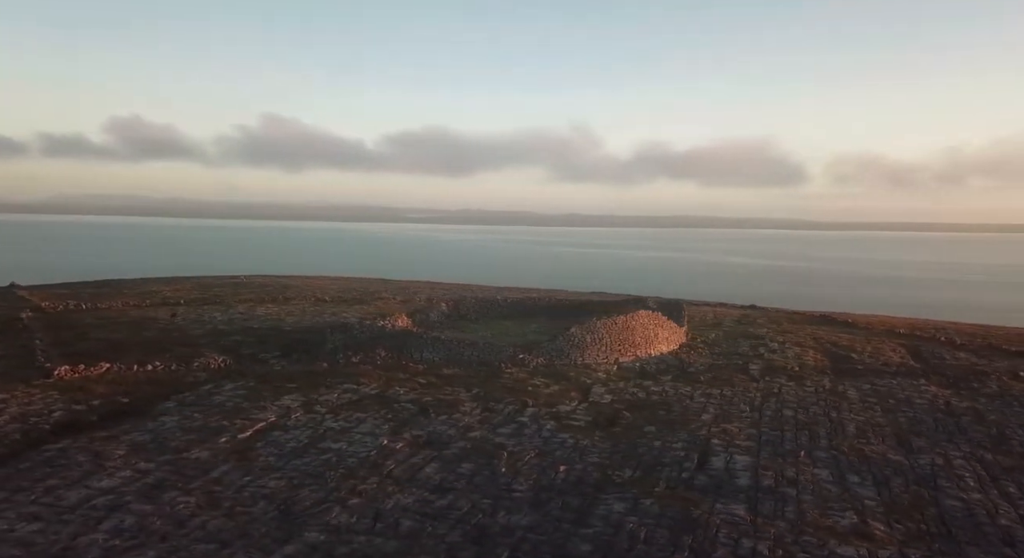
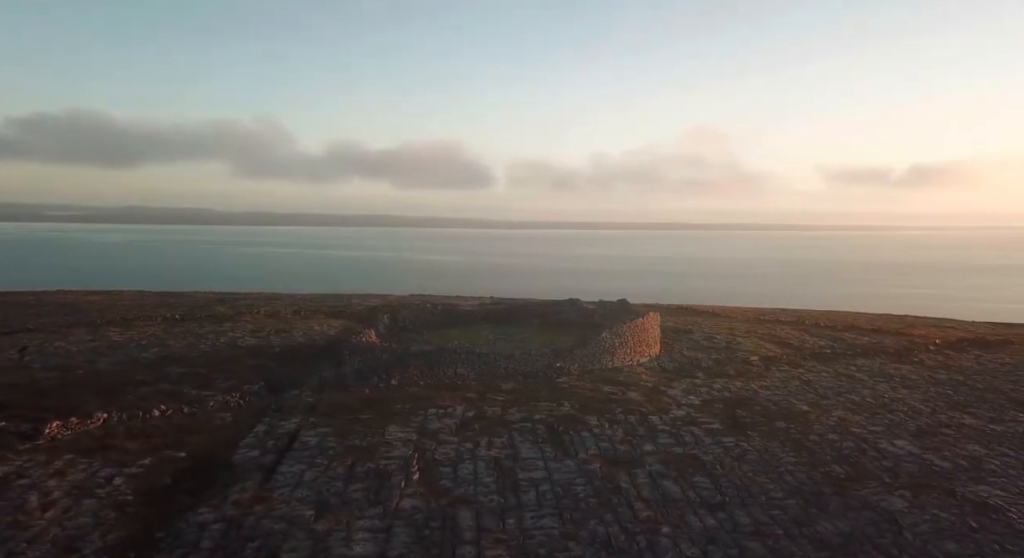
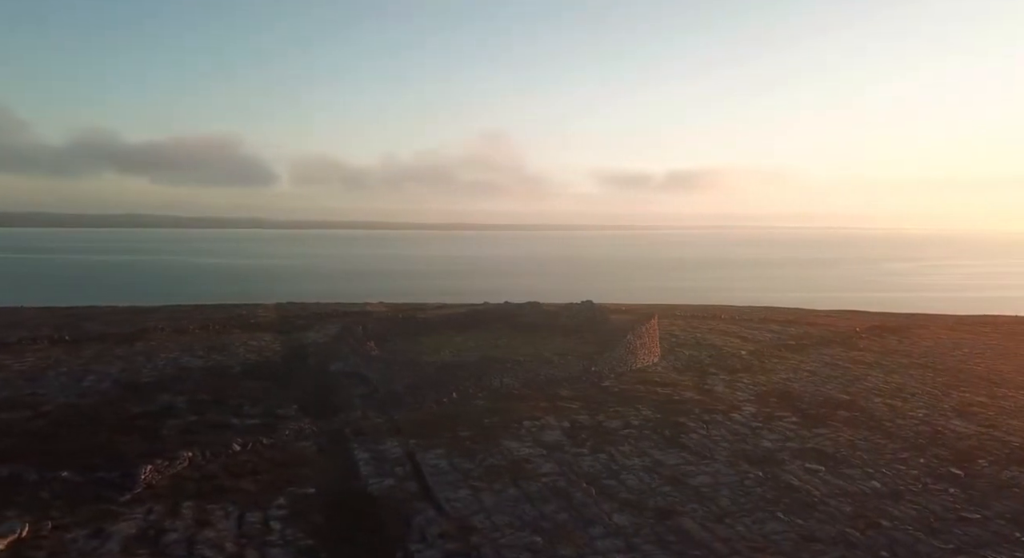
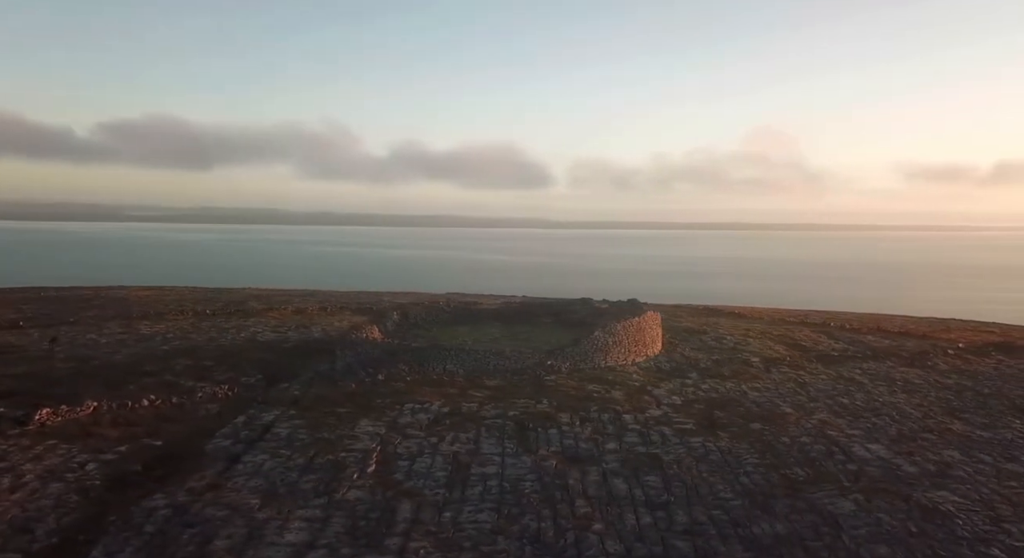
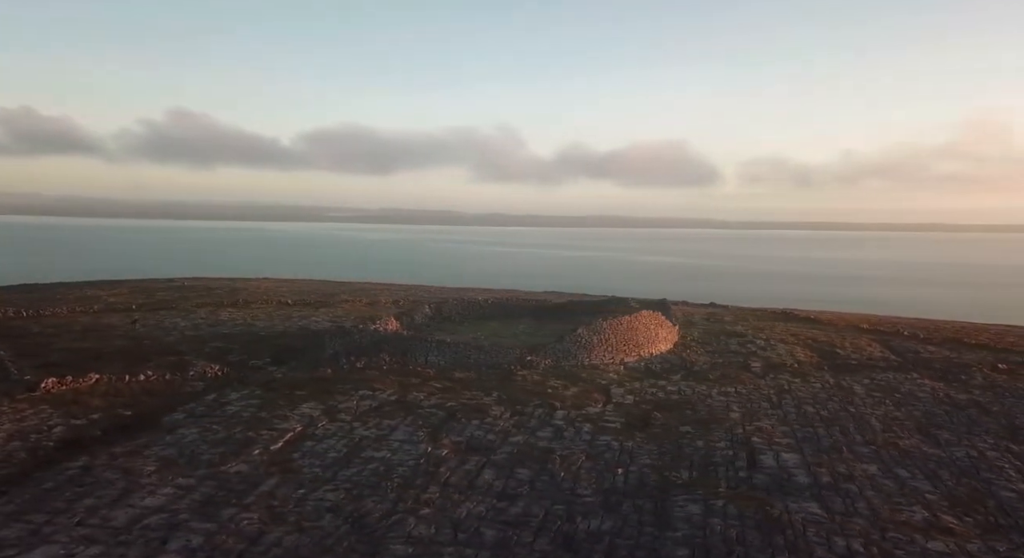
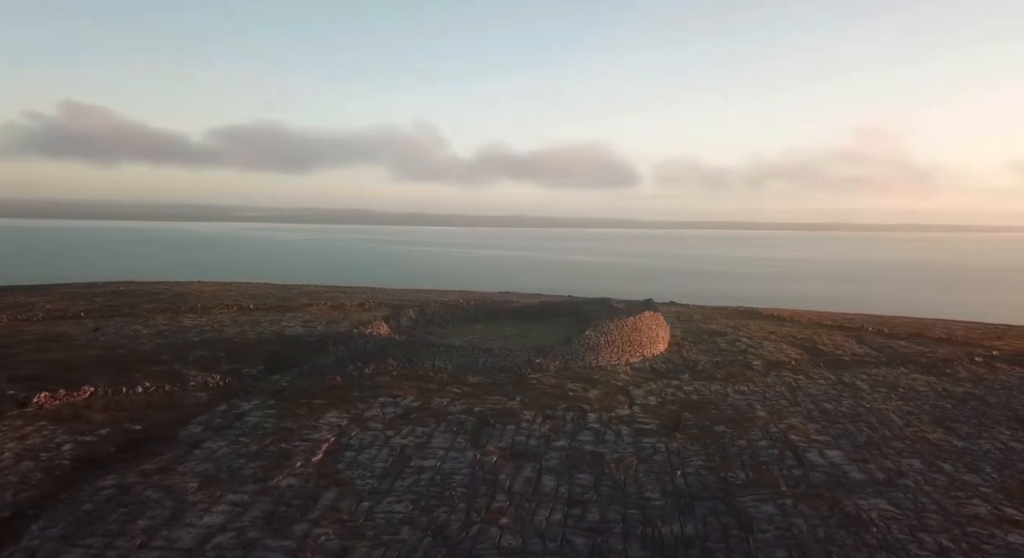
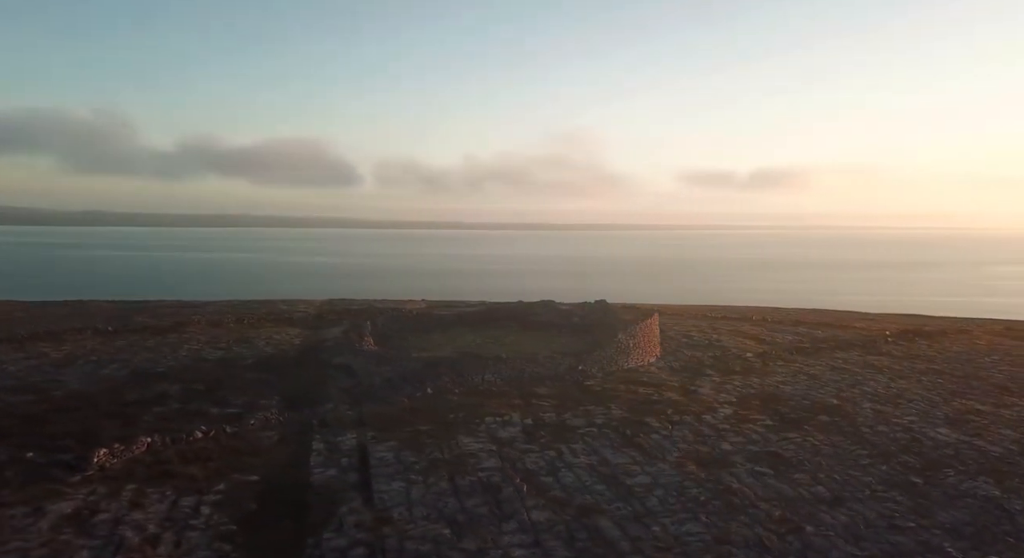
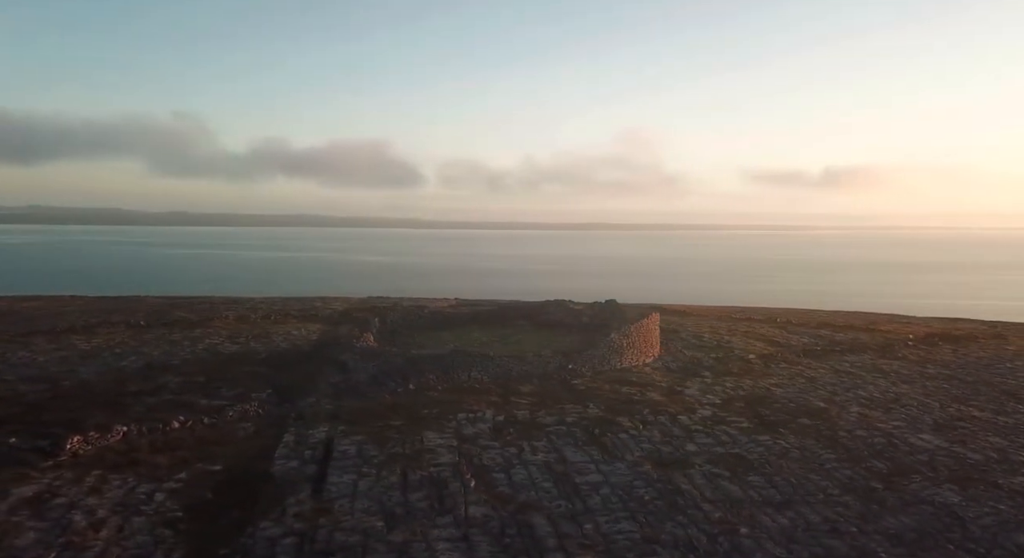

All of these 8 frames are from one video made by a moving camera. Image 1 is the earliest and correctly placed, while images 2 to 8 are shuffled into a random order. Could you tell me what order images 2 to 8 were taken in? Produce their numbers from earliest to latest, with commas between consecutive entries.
5, 6, 4, 2, 8, 7, 3
